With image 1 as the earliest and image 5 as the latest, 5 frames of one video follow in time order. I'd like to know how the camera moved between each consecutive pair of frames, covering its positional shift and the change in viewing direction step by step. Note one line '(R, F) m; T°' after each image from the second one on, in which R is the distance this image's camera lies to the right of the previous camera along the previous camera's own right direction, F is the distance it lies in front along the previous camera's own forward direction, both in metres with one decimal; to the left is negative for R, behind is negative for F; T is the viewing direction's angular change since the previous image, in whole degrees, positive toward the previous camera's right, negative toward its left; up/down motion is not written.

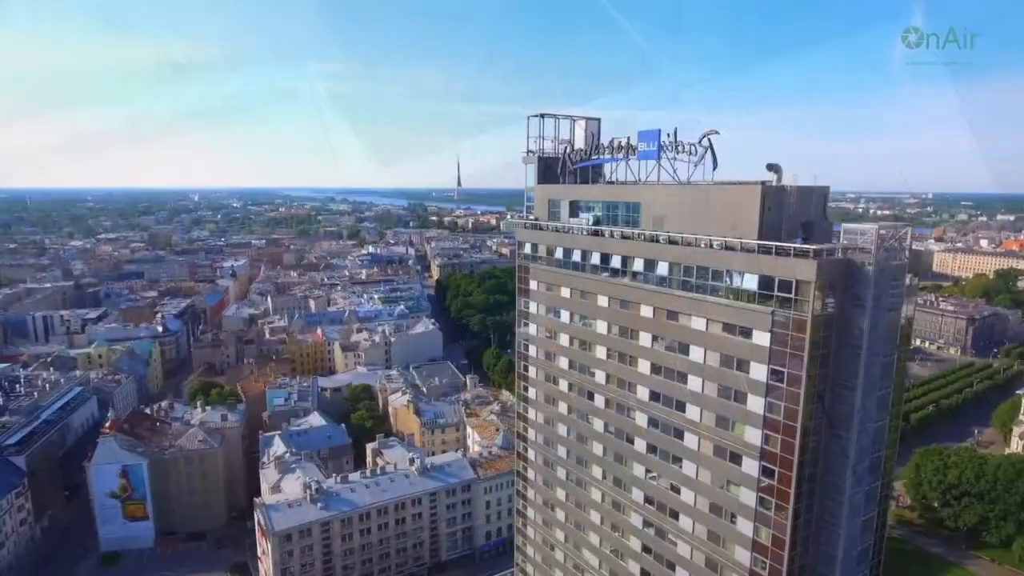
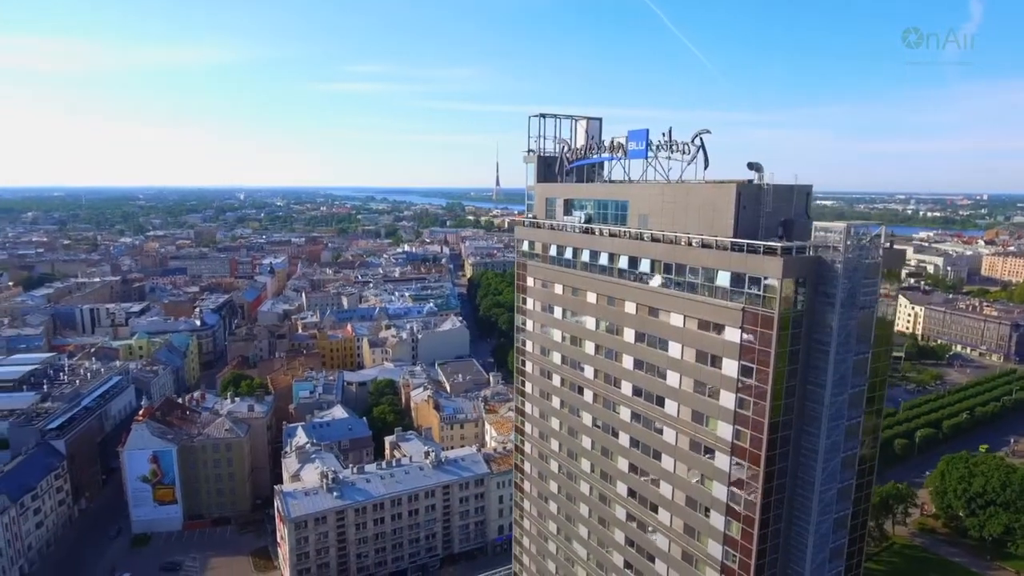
(+2.3, -0.8) m; -3°
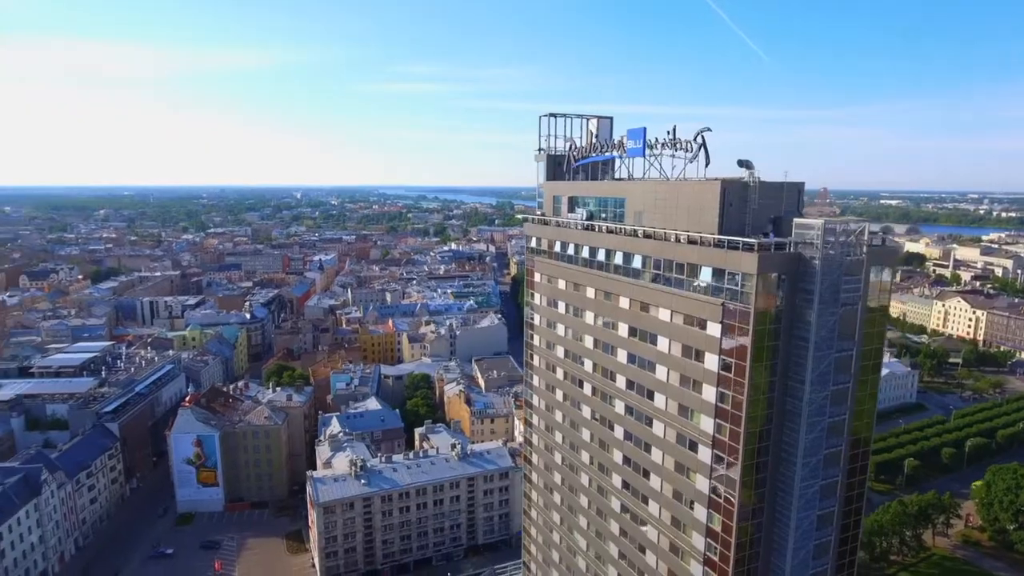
(+2.5, -0.9) m; -4°
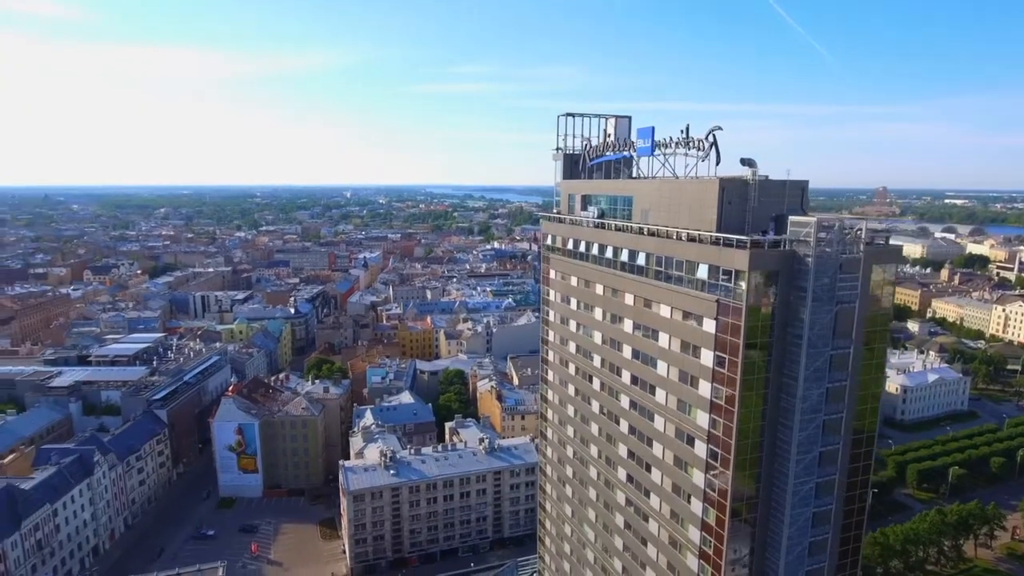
(+1.8, -0.8) m; -4°
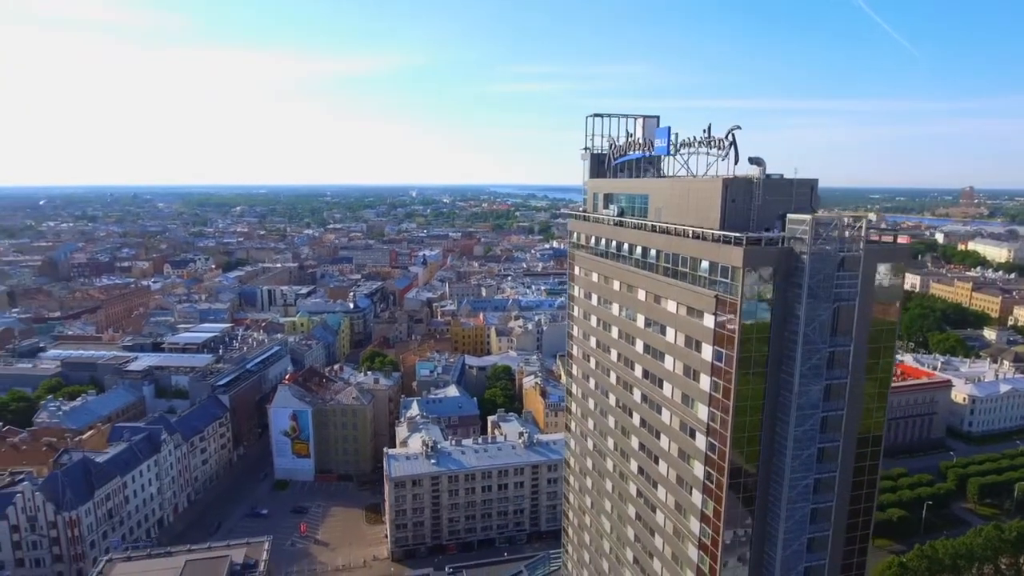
(+2.3, -1.2) m; -6°
